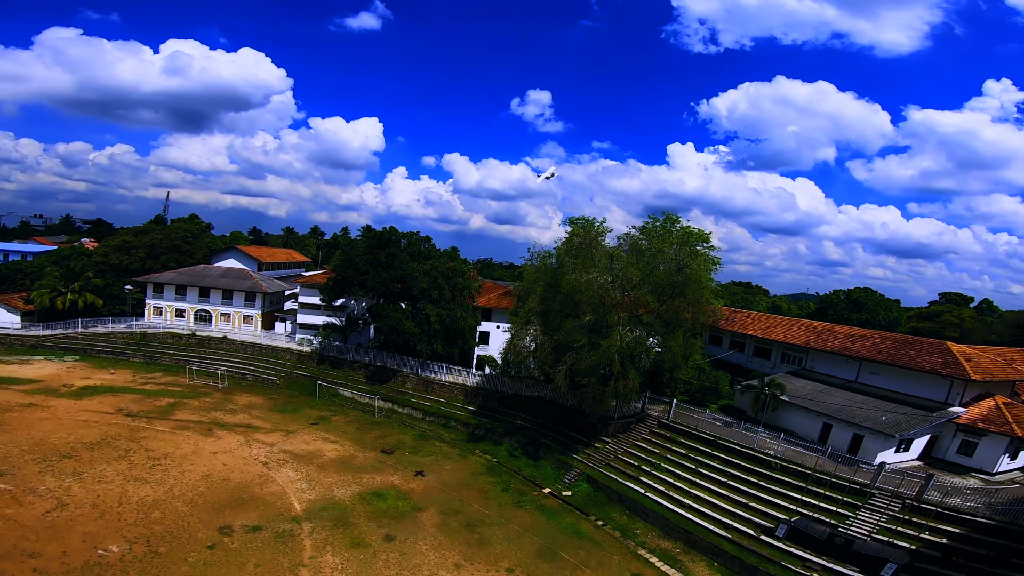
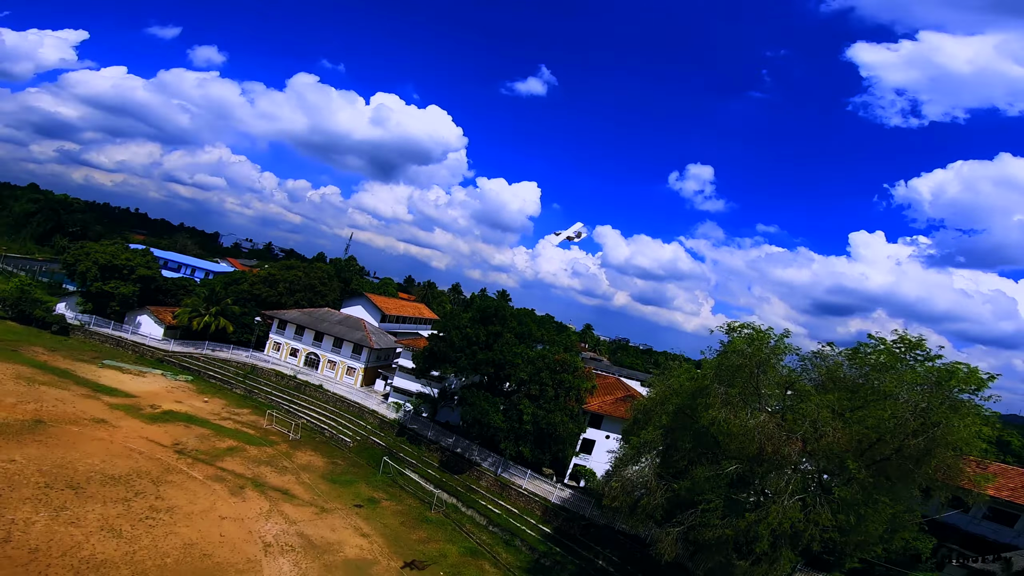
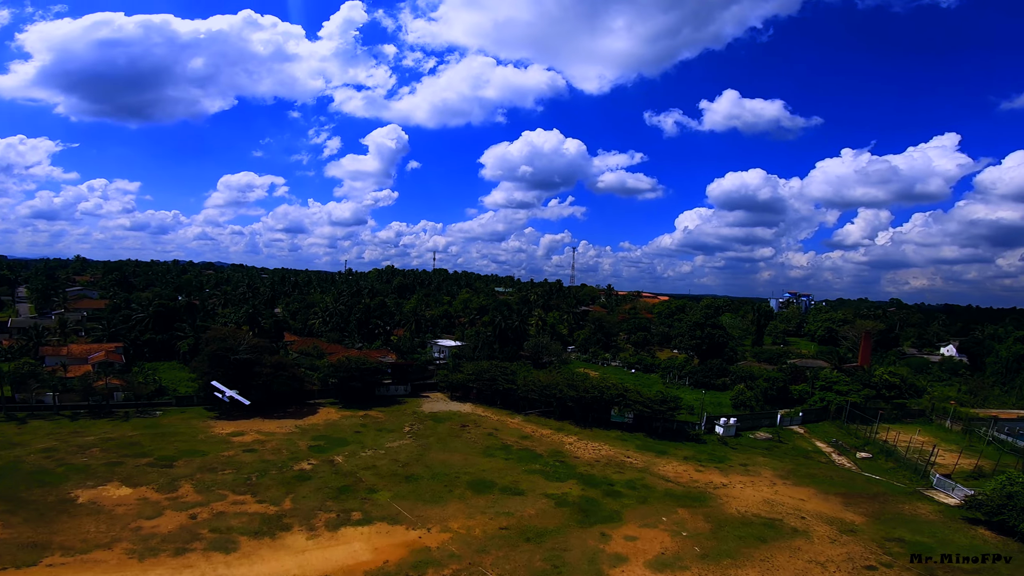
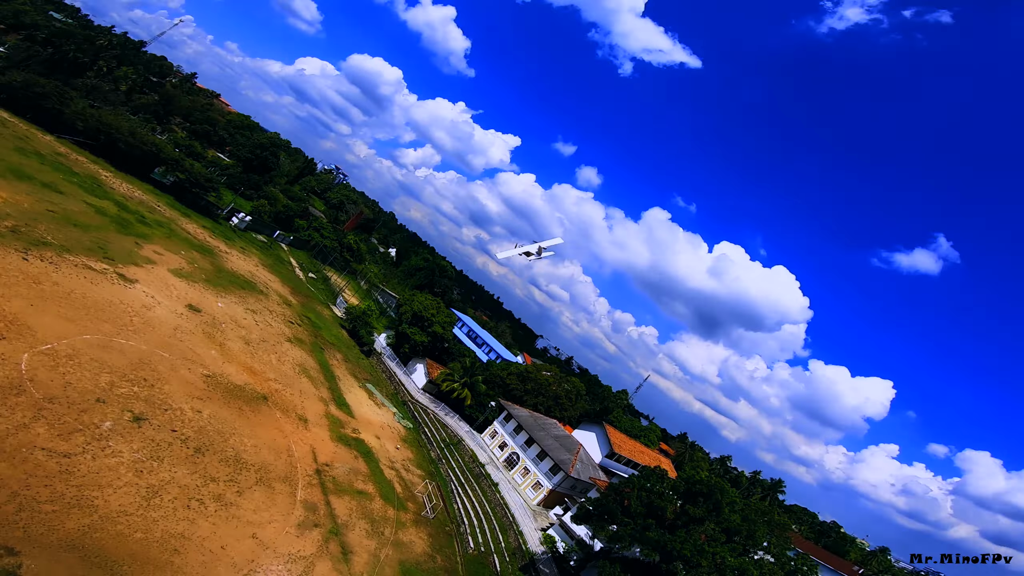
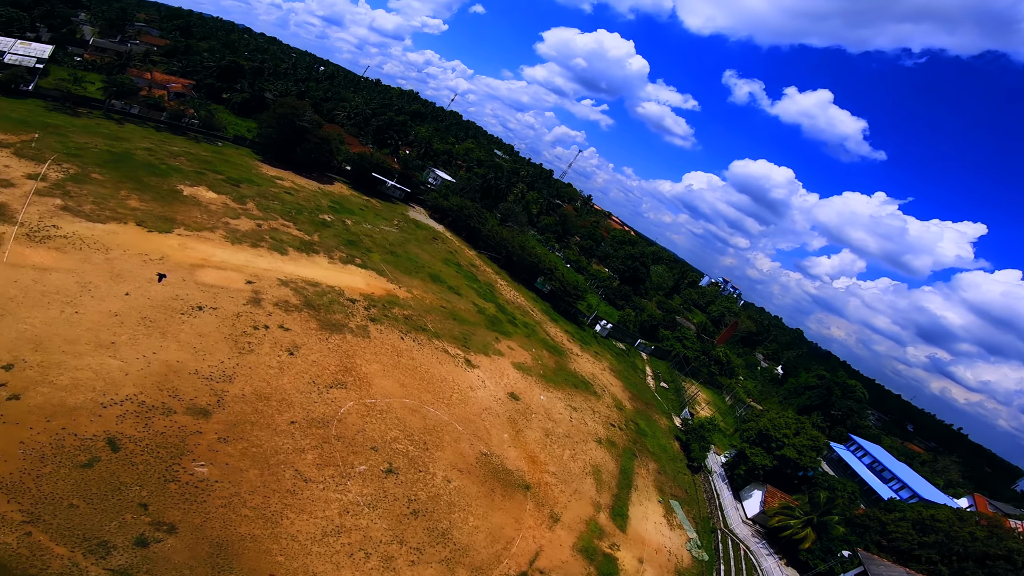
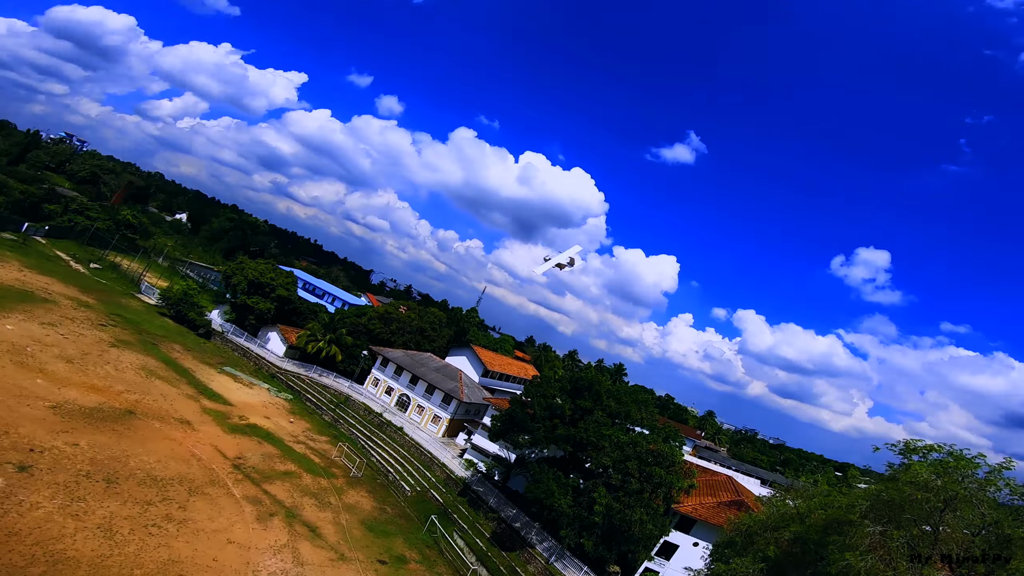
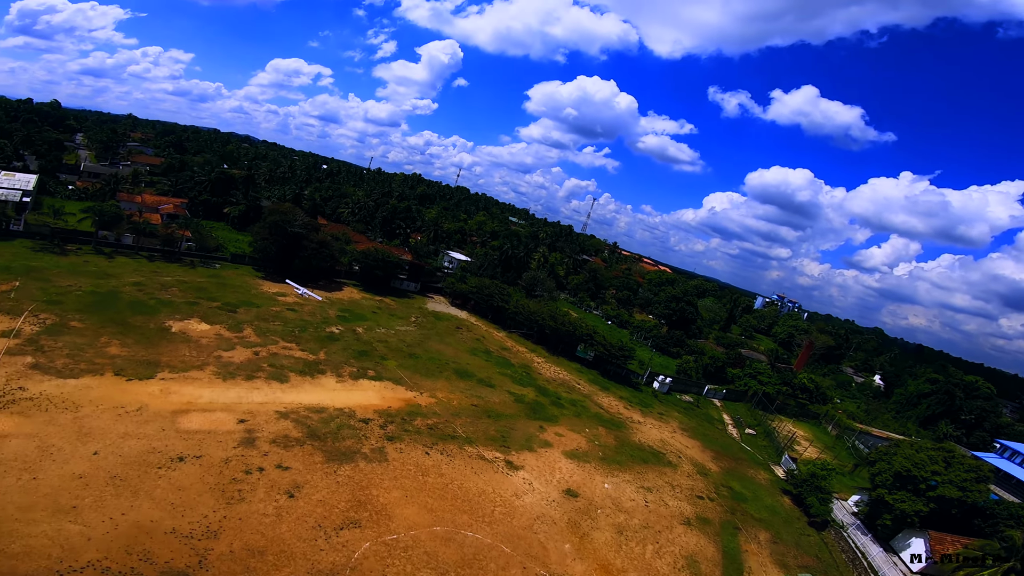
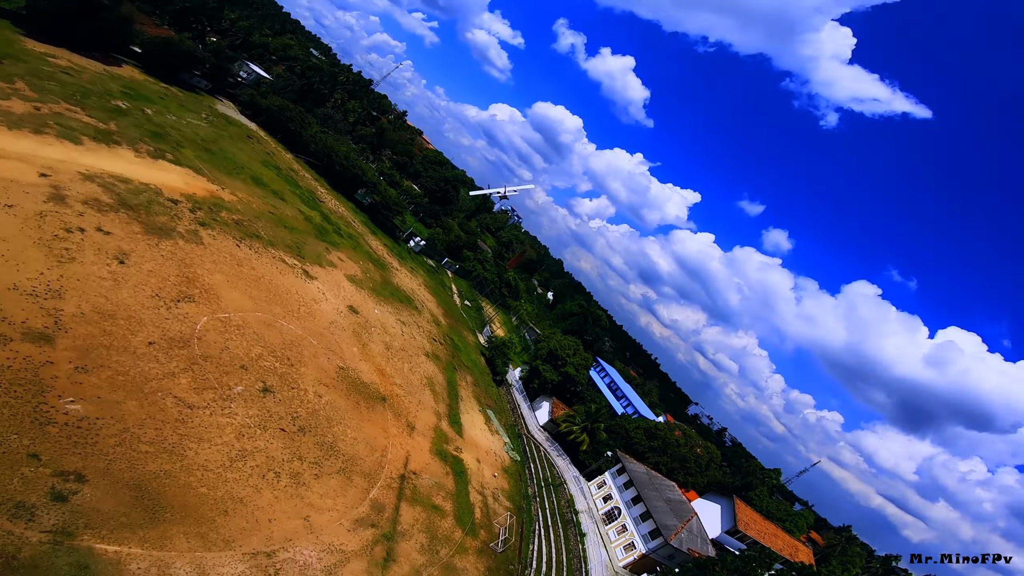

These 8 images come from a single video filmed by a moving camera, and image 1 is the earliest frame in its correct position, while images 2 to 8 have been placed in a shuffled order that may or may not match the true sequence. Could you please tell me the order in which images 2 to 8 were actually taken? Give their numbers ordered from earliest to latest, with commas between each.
2, 6, 4, 8, 5, 7, 3
